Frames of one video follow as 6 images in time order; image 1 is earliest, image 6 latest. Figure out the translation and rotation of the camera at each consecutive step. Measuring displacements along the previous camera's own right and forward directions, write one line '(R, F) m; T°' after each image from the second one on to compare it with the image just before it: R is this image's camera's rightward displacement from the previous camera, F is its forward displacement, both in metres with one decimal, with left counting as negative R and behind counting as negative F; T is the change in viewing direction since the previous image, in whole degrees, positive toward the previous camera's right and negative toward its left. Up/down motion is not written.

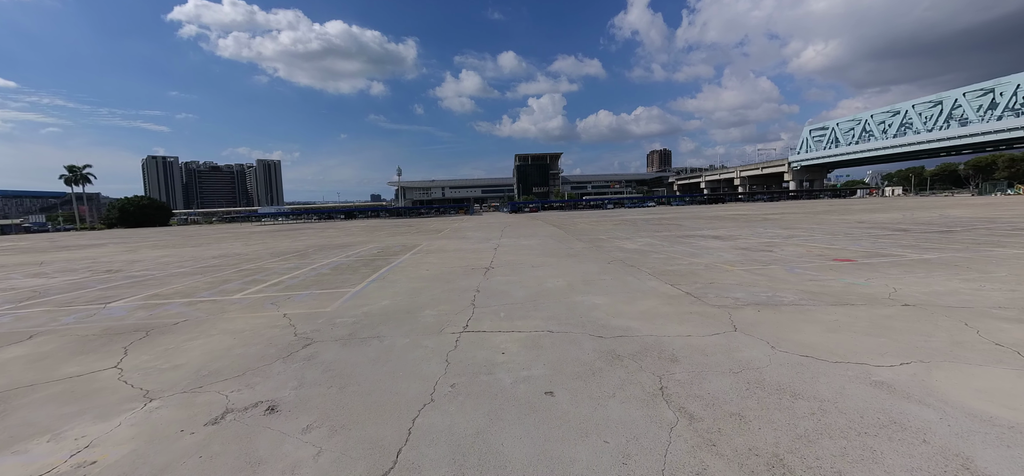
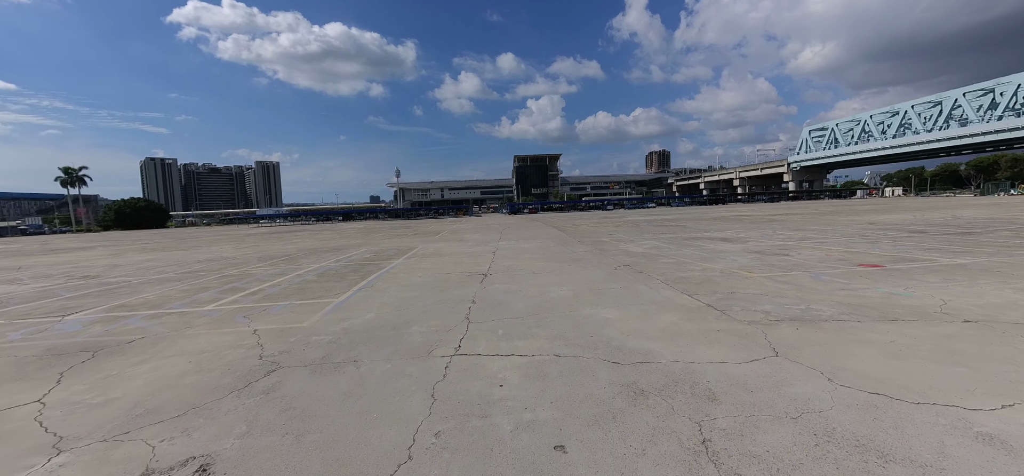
(0.0, +0.7) m; 0°
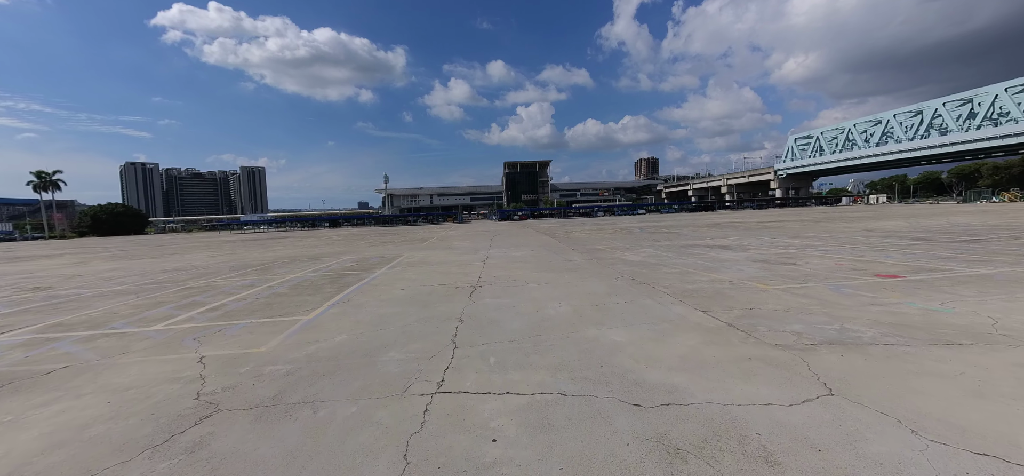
(0.0, +0.8) m; +2°
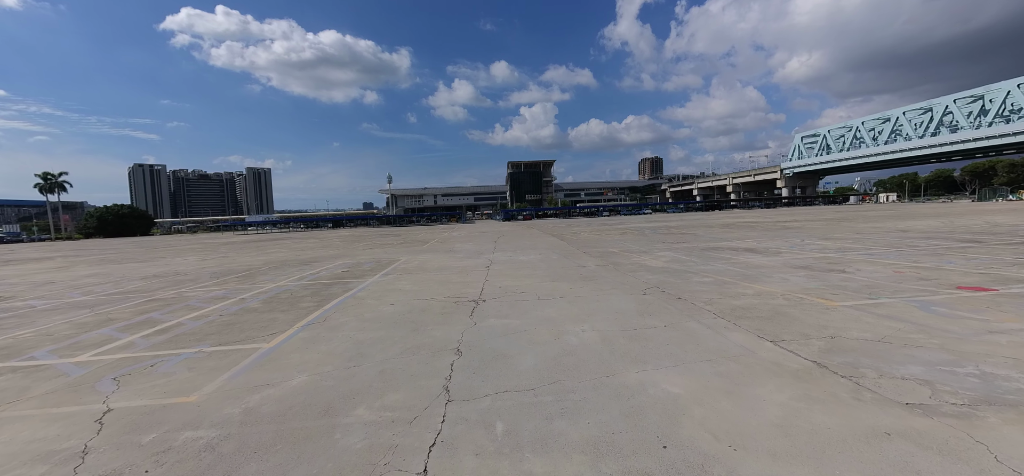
(-0.1, +1.3) m; -1°
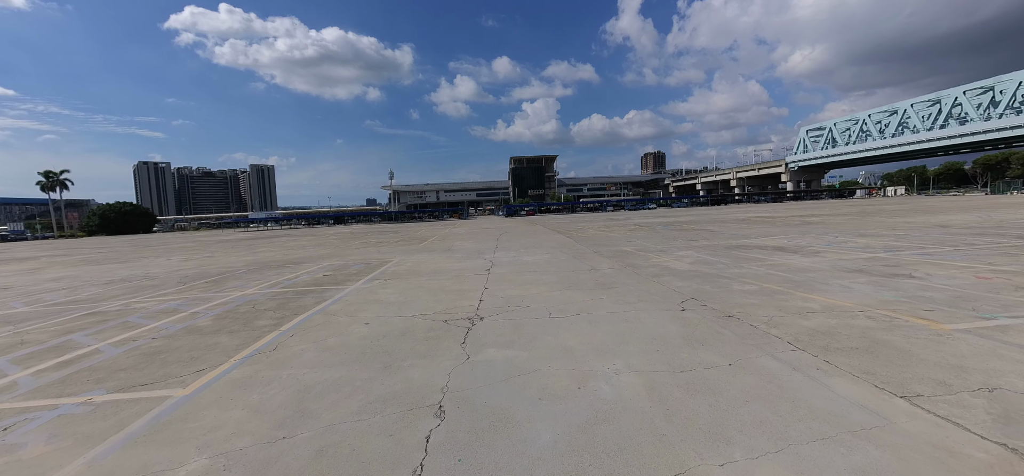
(0.0, +1.5) m; 0°
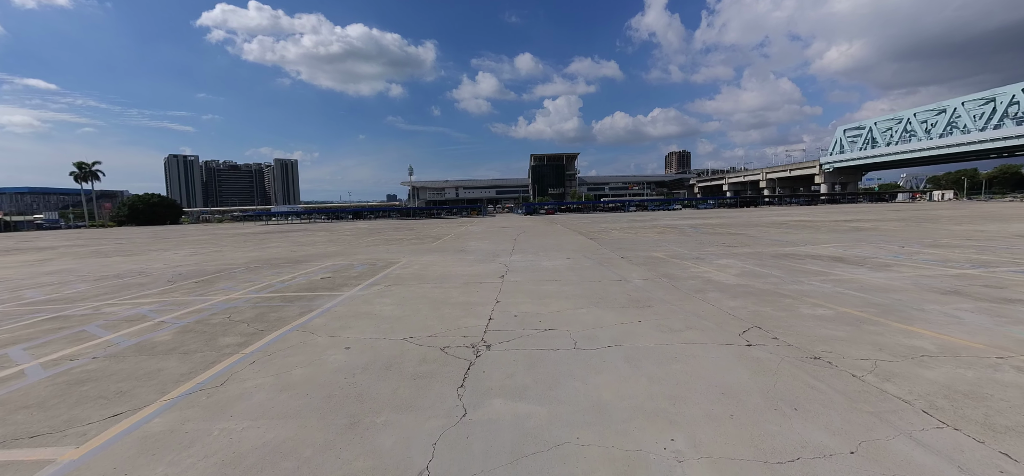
(0.0, +1.2) m; -3°
